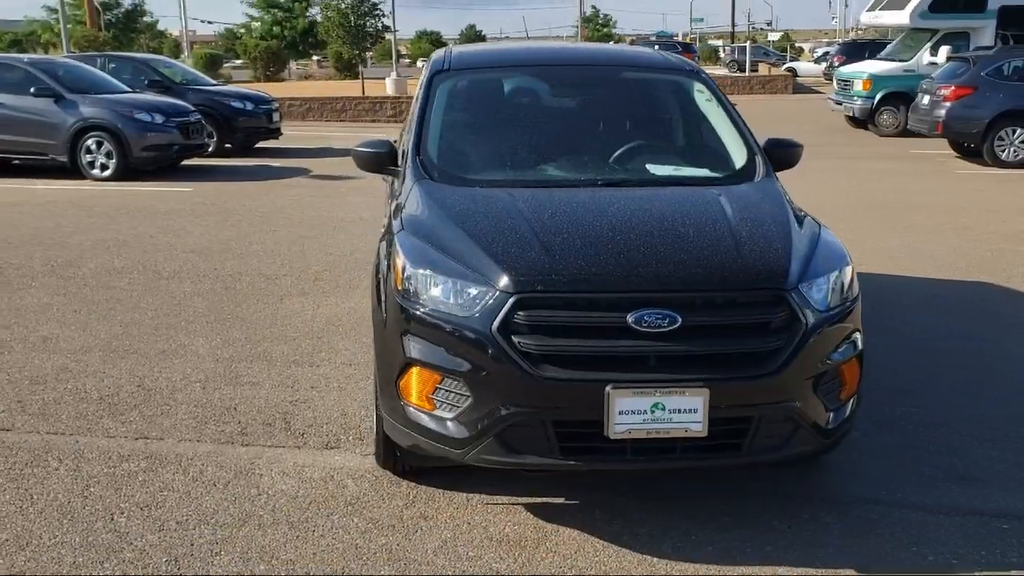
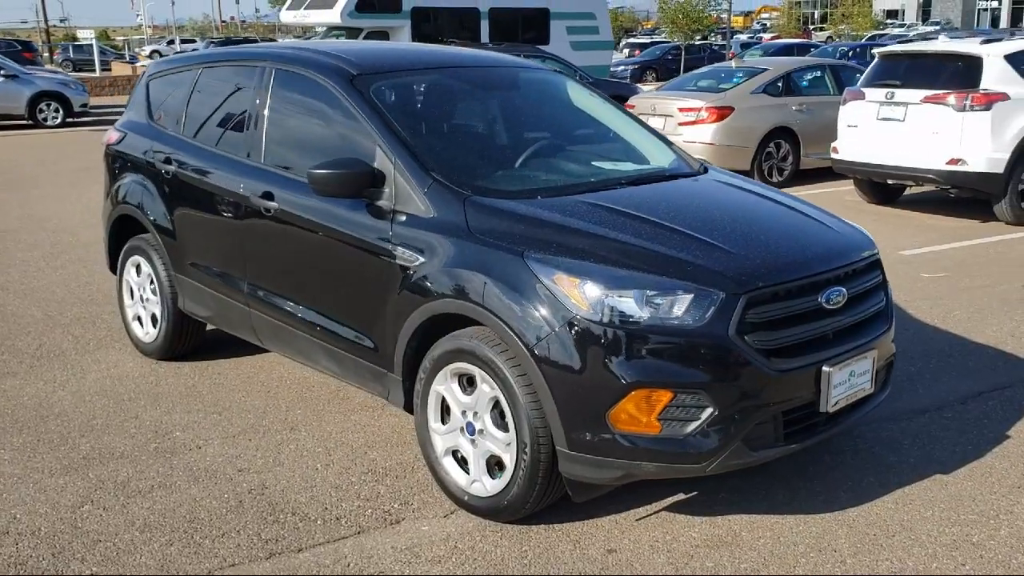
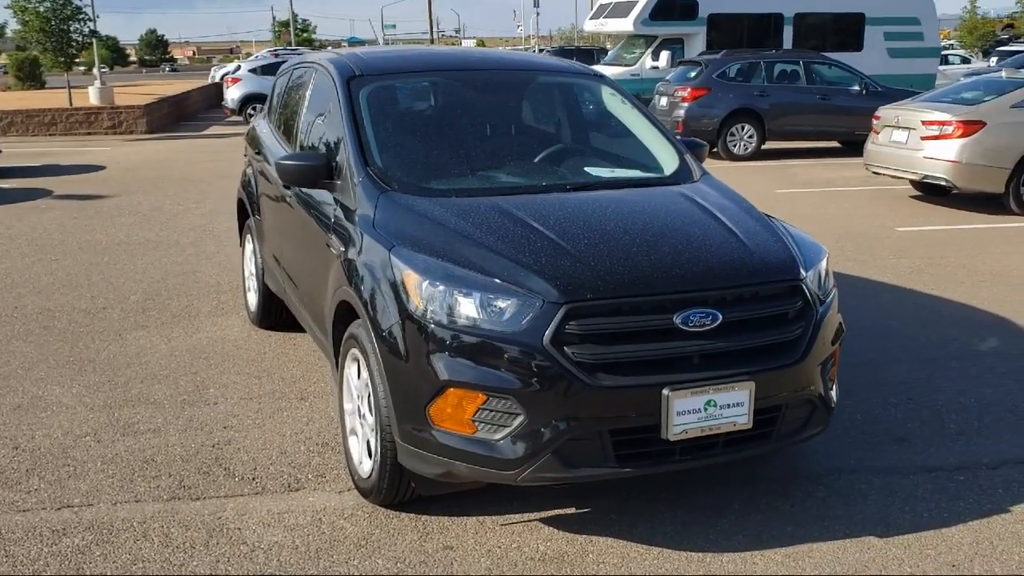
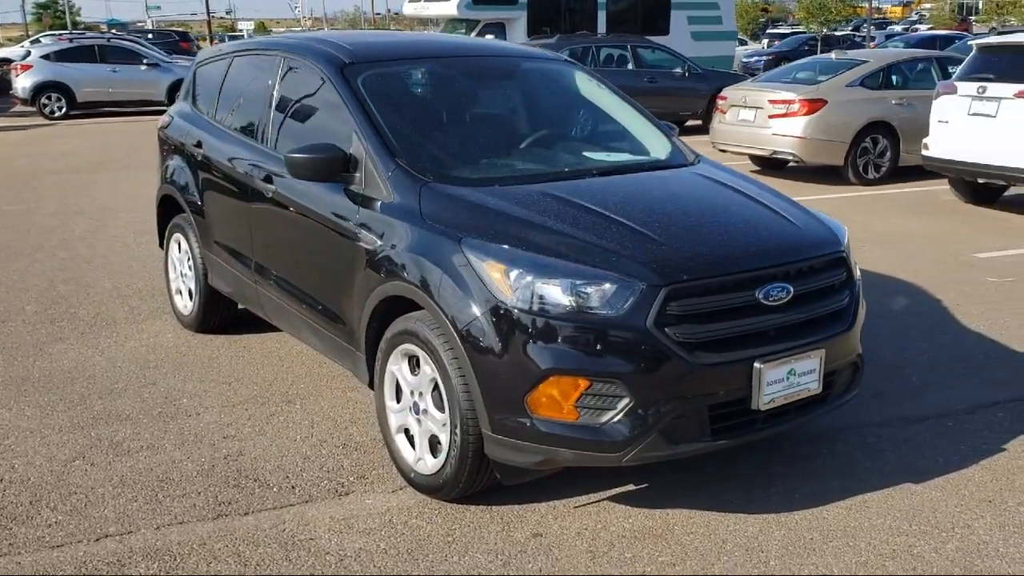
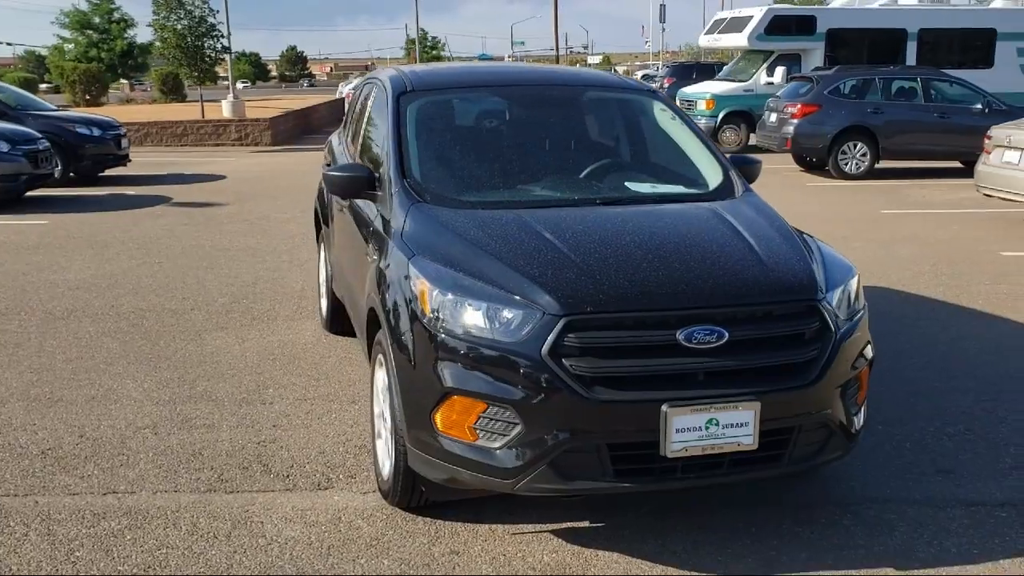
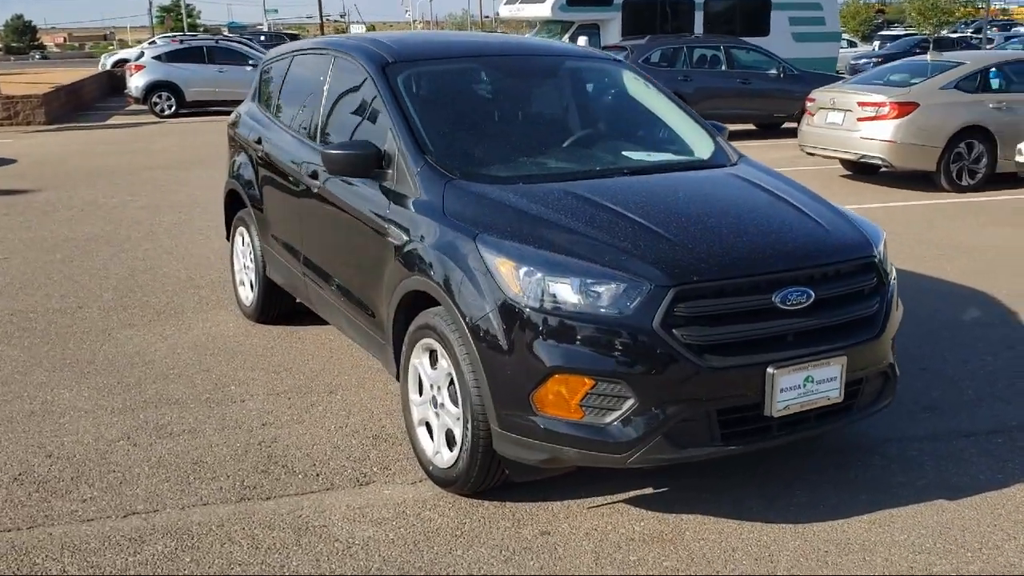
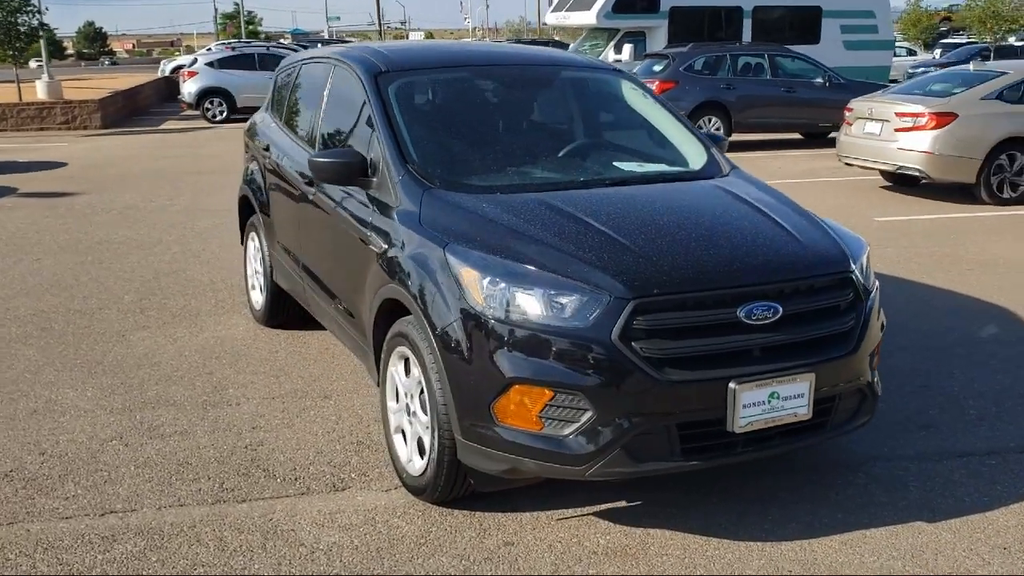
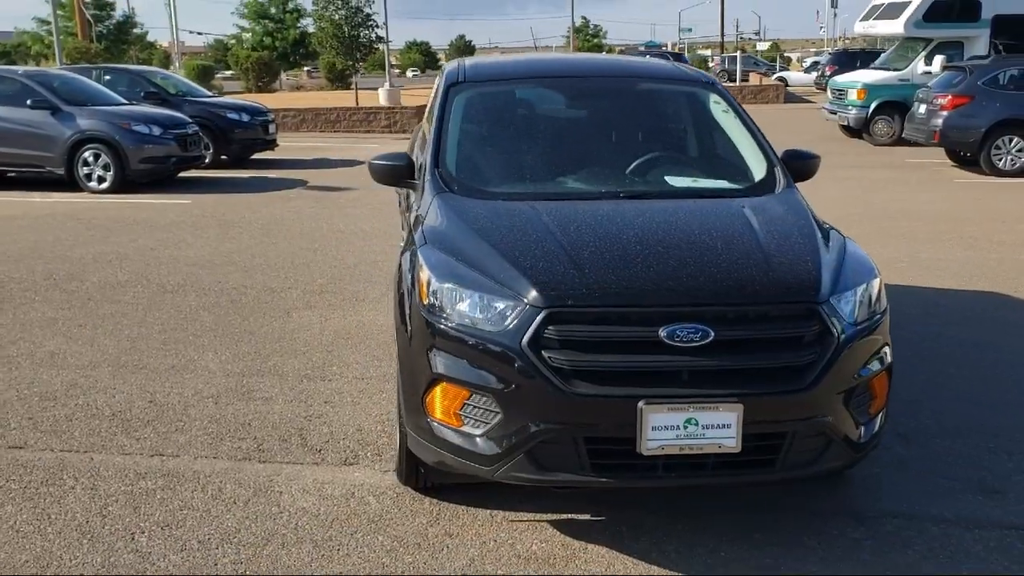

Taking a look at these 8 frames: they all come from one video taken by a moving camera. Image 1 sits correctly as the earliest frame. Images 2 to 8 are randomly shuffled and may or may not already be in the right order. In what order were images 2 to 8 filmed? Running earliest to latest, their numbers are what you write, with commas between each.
8, 5, 3, 7, 6, 4, 2
